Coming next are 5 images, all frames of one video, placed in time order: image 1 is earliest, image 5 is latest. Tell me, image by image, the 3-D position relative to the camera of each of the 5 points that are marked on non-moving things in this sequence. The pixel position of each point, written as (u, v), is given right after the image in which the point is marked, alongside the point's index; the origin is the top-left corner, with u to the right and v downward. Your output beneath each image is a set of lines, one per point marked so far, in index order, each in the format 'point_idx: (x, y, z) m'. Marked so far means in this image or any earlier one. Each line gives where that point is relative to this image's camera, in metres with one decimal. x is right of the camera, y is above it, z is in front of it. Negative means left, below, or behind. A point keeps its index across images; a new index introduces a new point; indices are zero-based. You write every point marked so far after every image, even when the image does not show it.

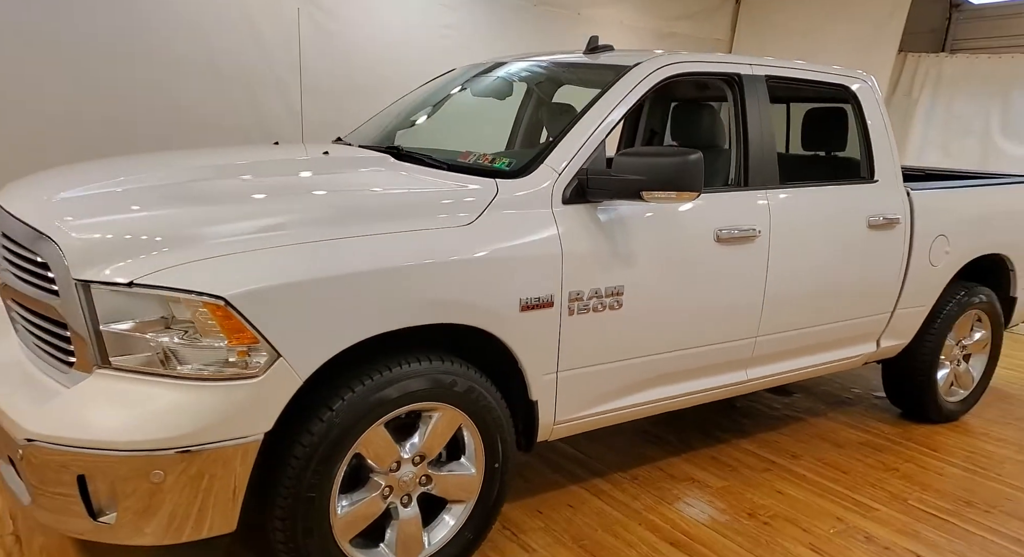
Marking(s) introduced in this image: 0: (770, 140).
0: (+1.1, +0.6, +2.7) m
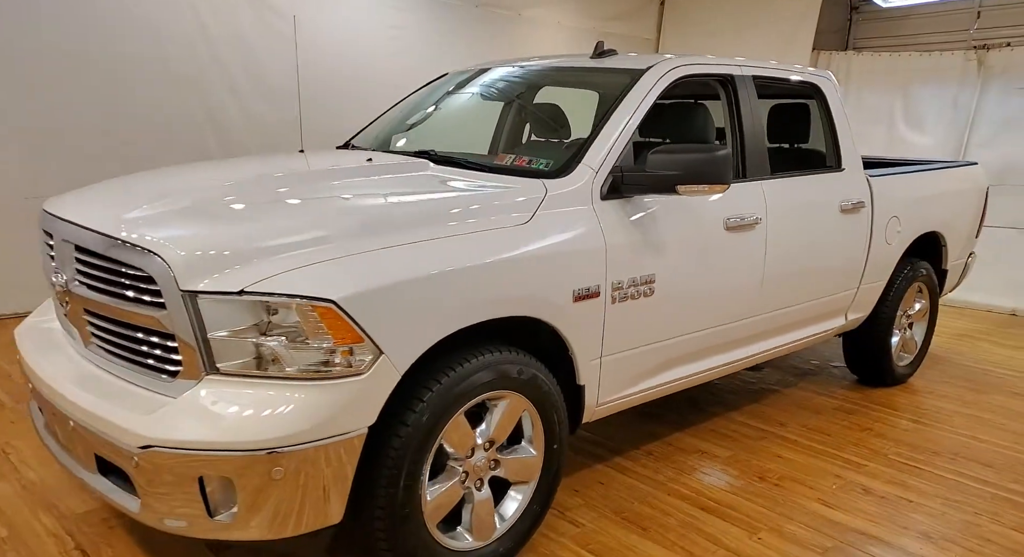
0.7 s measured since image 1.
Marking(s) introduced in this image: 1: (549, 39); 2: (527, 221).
0: (+1.1, +0.6, +2.9) m
1: (+0.4, +2.8, +7.7) m
2: (+0.1, +0.2, +2.1) m
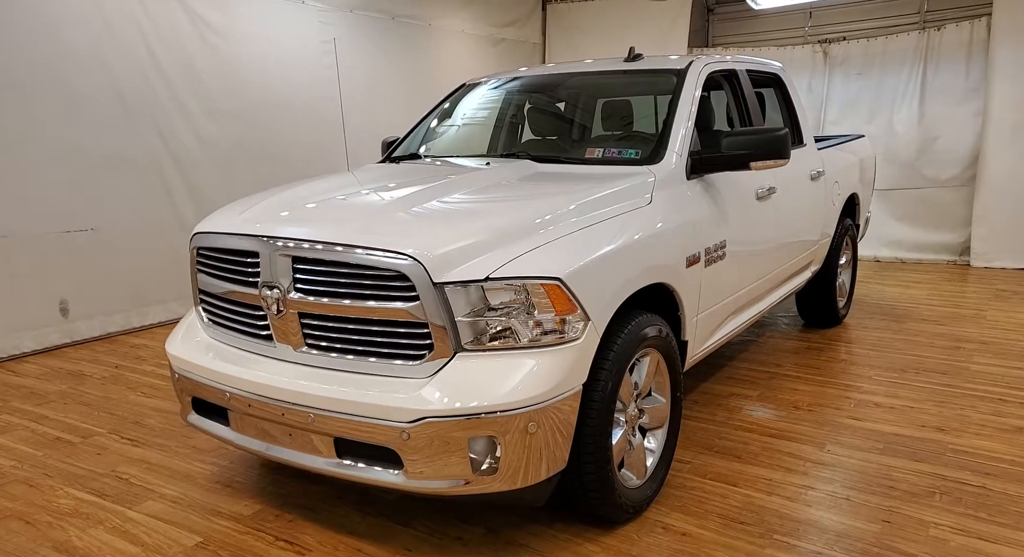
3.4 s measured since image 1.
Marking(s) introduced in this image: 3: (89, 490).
0: (+1.3, +0.8, +3.5) m
1: (-0.6, +2.8, +7.9) m
2: (+0.5, +0.3, +2.4) m
3: (-1.6, -0.8, +2.5) m
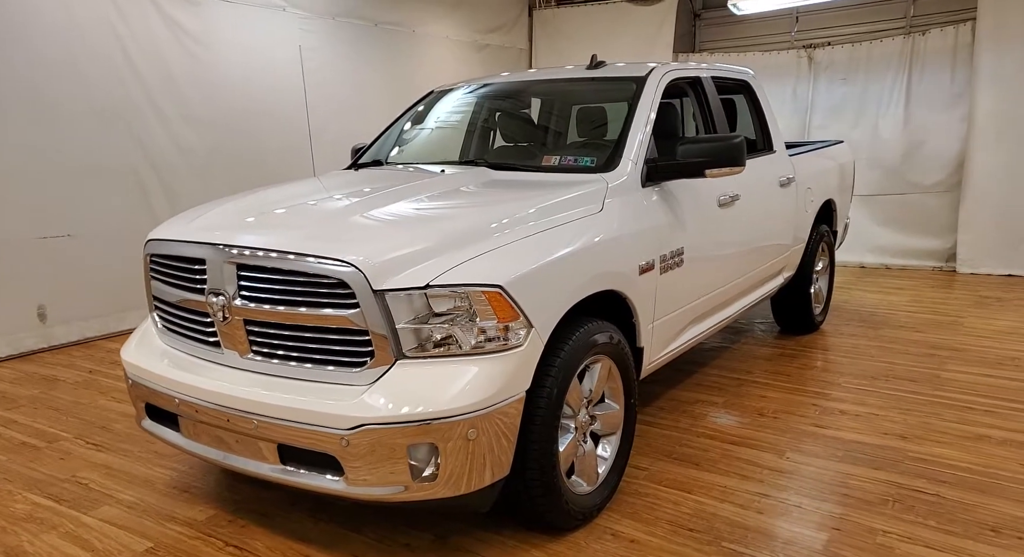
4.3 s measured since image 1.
0: (+1.1, +0.8, +3.5) m
1: (-0.8, +2.7, +8.0) m
2: (+0.3, +0.3, +2.5) m
3: (-1.8, -0.8, +2.5) m
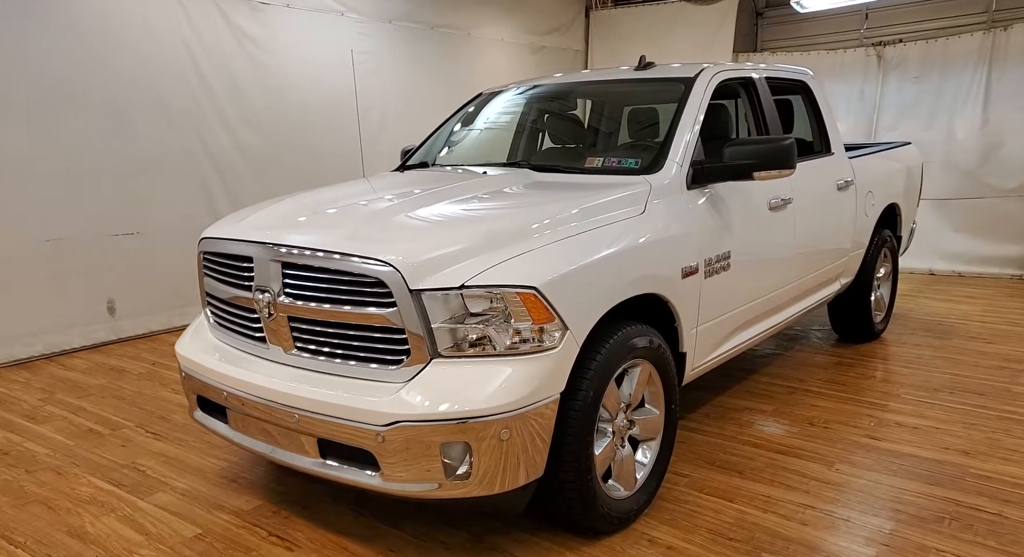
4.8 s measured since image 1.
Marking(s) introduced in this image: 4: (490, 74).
0: (+1.4, +0.8, +3.4) m
1: (-0.2, +2.7, +8.0) m
2: (+0.5, +0.2, +2.4) m
3: (-1.6, -0.8, +2.7) m
4: (-0.3, +2.5, +8.0) m
